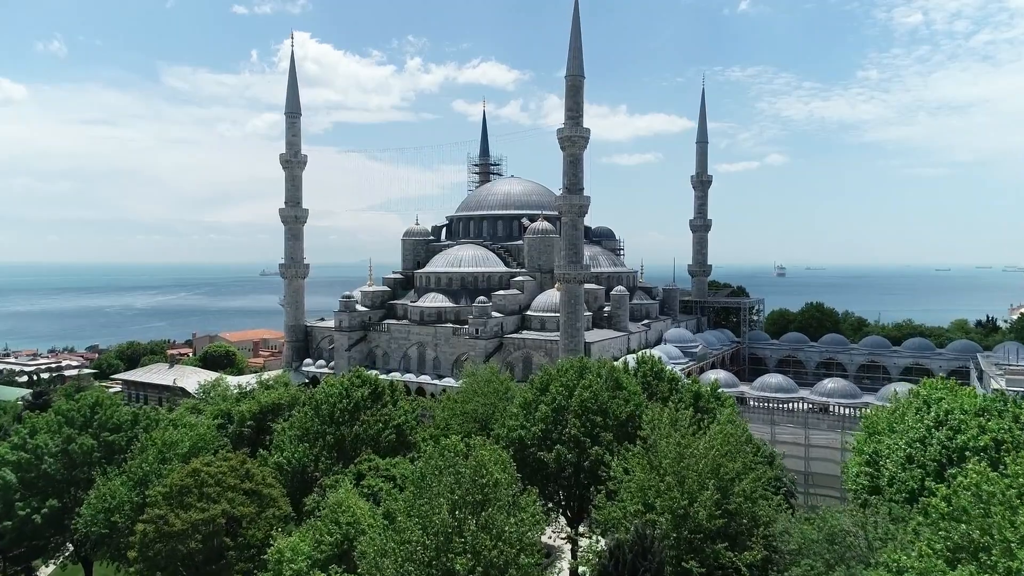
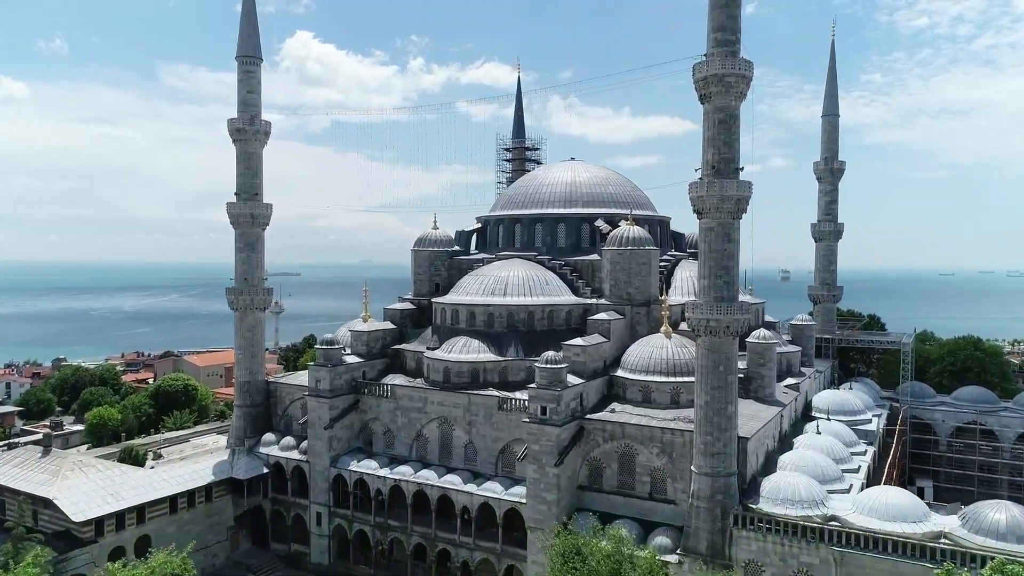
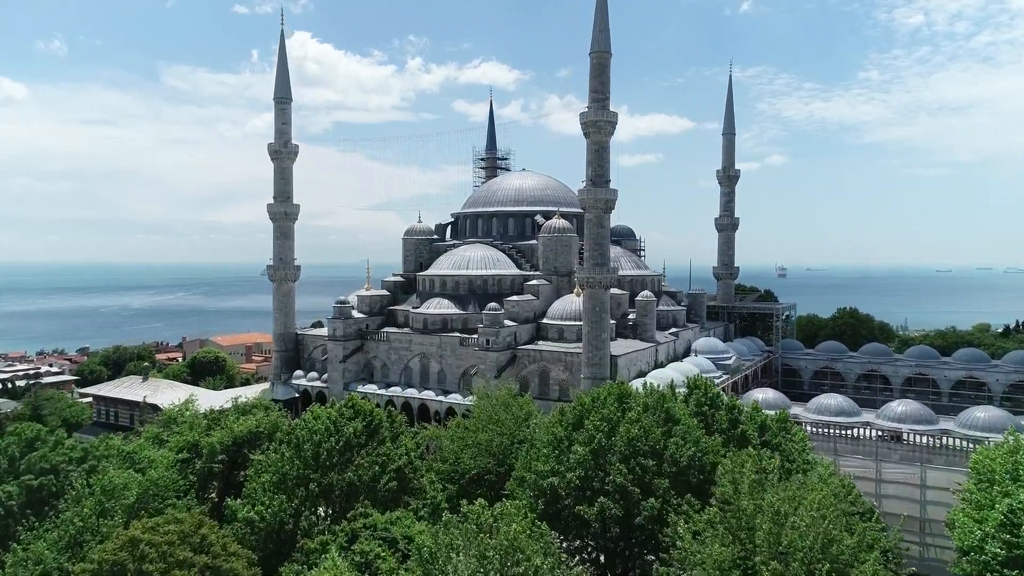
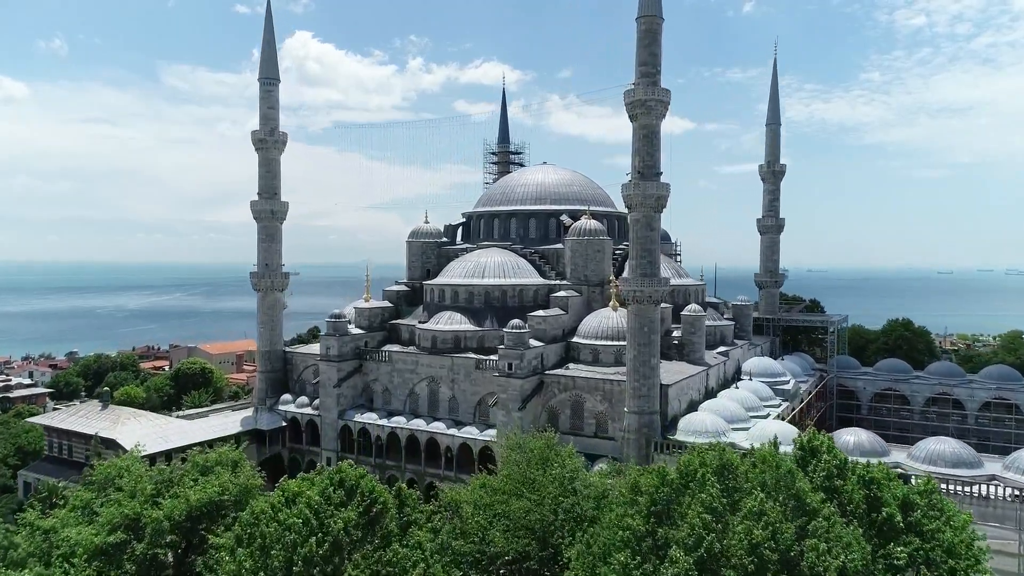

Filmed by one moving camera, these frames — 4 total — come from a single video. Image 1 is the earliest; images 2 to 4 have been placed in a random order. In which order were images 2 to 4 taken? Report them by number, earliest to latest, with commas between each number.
3, 4, 2
